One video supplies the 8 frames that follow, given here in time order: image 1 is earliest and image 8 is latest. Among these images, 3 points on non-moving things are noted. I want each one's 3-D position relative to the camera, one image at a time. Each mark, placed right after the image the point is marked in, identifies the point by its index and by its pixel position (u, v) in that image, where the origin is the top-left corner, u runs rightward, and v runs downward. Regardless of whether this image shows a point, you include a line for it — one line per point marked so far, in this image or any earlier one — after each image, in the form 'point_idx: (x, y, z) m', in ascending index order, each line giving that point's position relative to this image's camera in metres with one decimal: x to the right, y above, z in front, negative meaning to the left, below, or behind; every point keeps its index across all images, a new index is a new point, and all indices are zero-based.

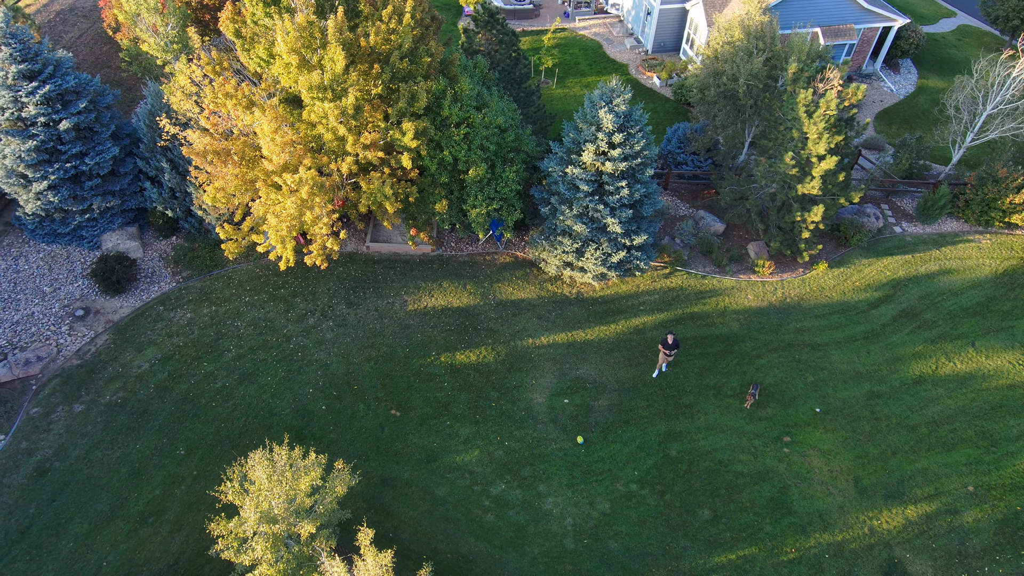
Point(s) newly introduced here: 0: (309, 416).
0: (-5.4, -3.4, +16.9) m
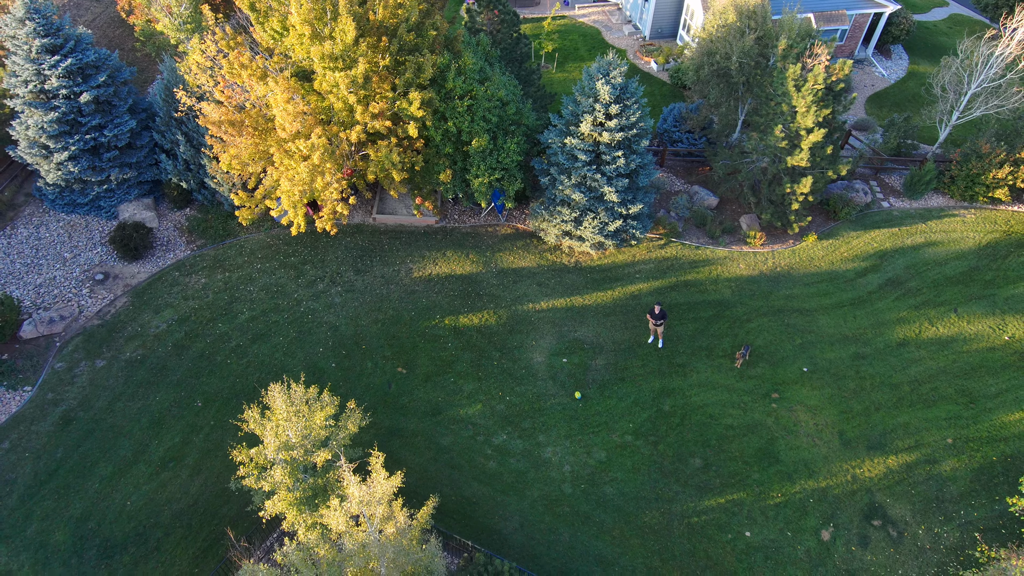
0: (-5.3, -2.4, +17.7) m
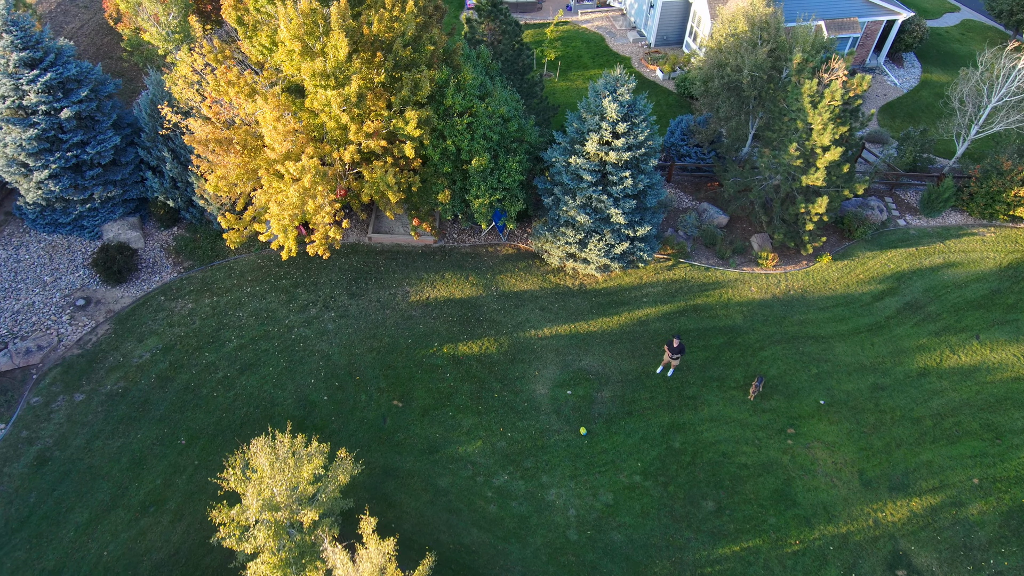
0: (-5.3, -3.1, +16.8) m
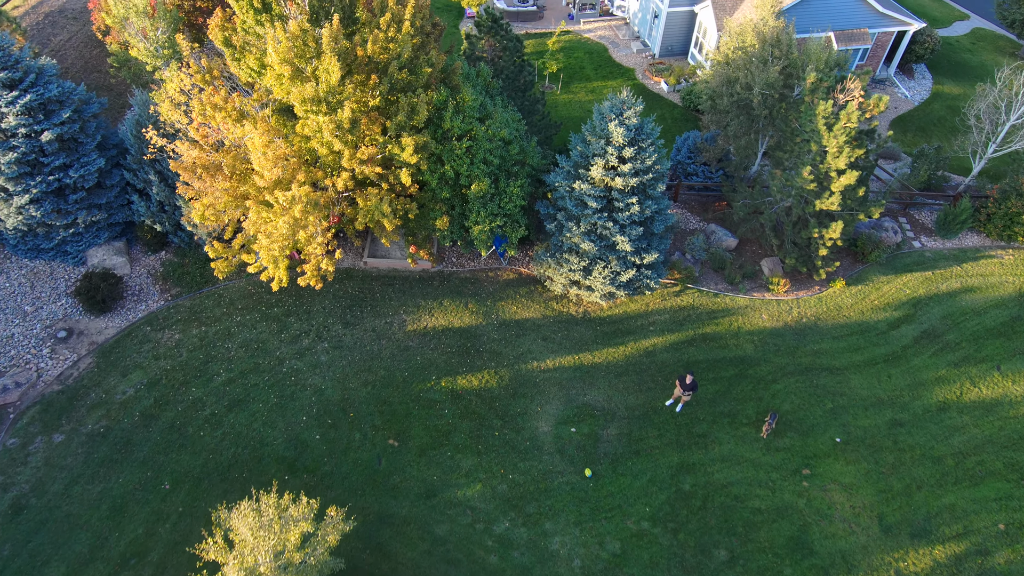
0: (-5.3, -4.0, +16.0) m
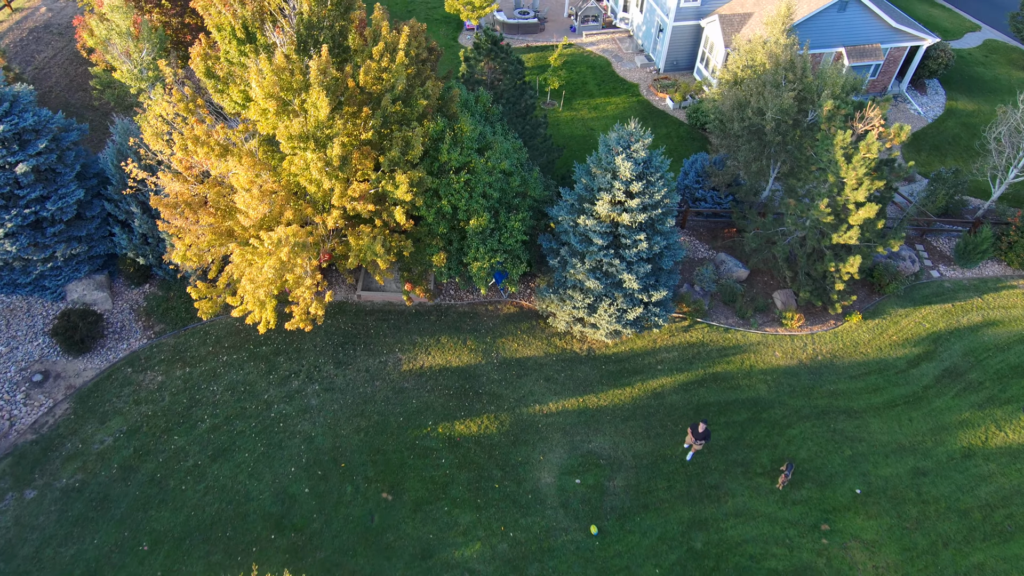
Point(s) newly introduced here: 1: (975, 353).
0: (-5.2, -5.0, +15.1) m
1: (+13.9, -2.0, +19.1) m
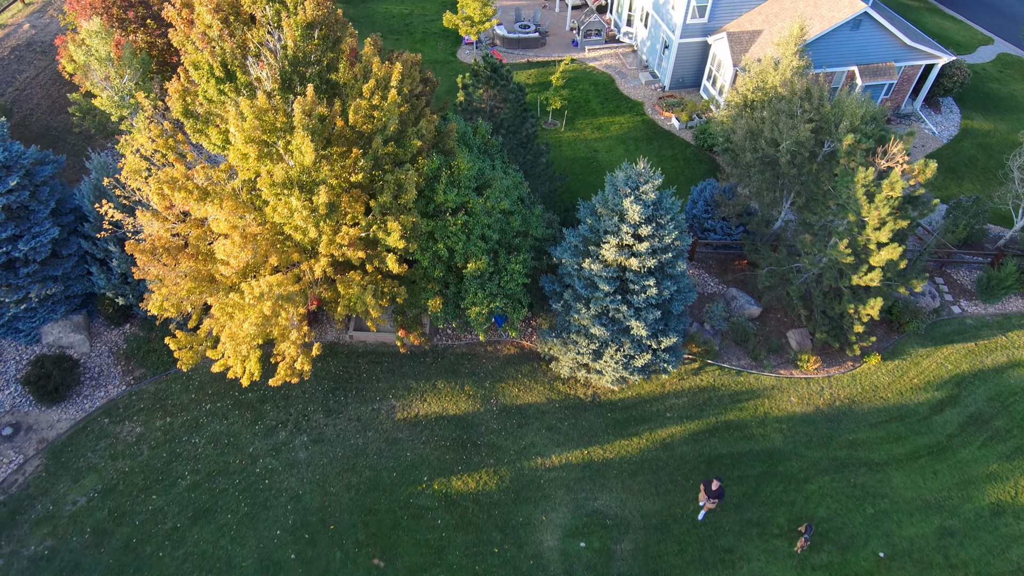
0: (-5.2, -6.2, +14.1) m
1: (+13.9, -3.1, +18.1) m
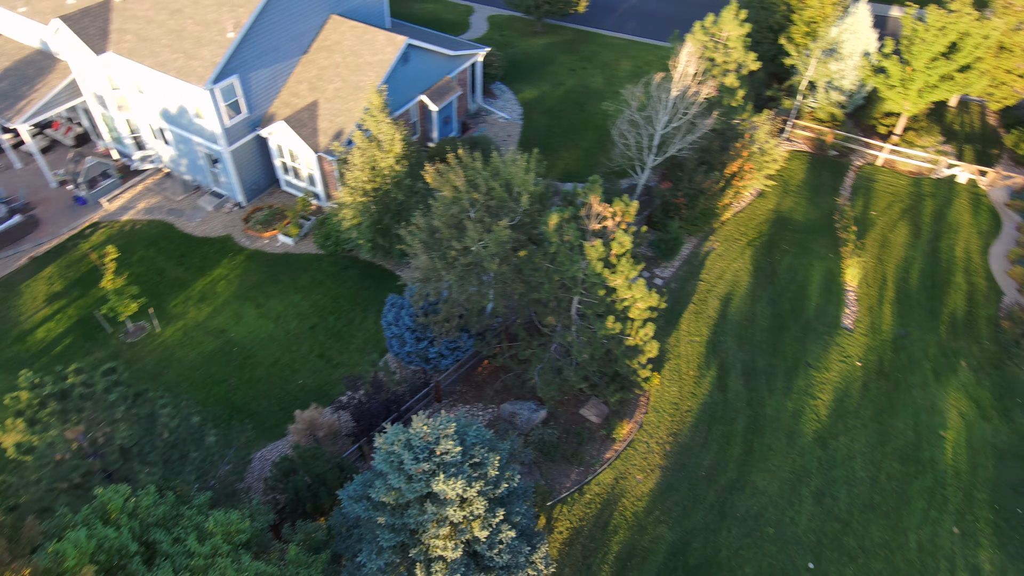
0: (-1.8, -13.9, +6.8) m
1: (+7.2, -1.7, +19.4) m
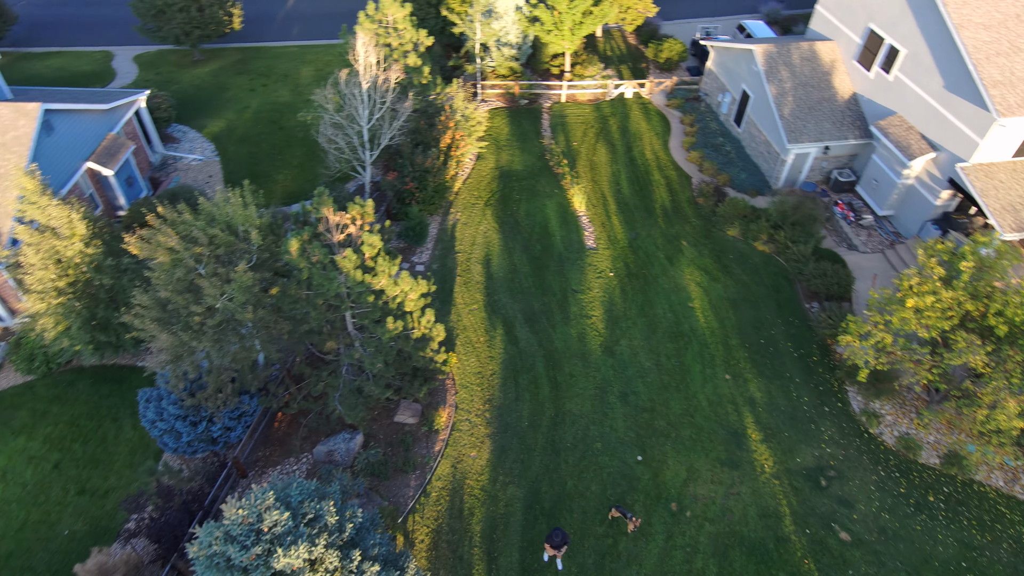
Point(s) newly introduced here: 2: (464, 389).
0: (+1.2, -14.0, +6.6) m
1: (+0.3, -0.1, +20.6) m
2: (-1.3, -2.9, +17.9) m
